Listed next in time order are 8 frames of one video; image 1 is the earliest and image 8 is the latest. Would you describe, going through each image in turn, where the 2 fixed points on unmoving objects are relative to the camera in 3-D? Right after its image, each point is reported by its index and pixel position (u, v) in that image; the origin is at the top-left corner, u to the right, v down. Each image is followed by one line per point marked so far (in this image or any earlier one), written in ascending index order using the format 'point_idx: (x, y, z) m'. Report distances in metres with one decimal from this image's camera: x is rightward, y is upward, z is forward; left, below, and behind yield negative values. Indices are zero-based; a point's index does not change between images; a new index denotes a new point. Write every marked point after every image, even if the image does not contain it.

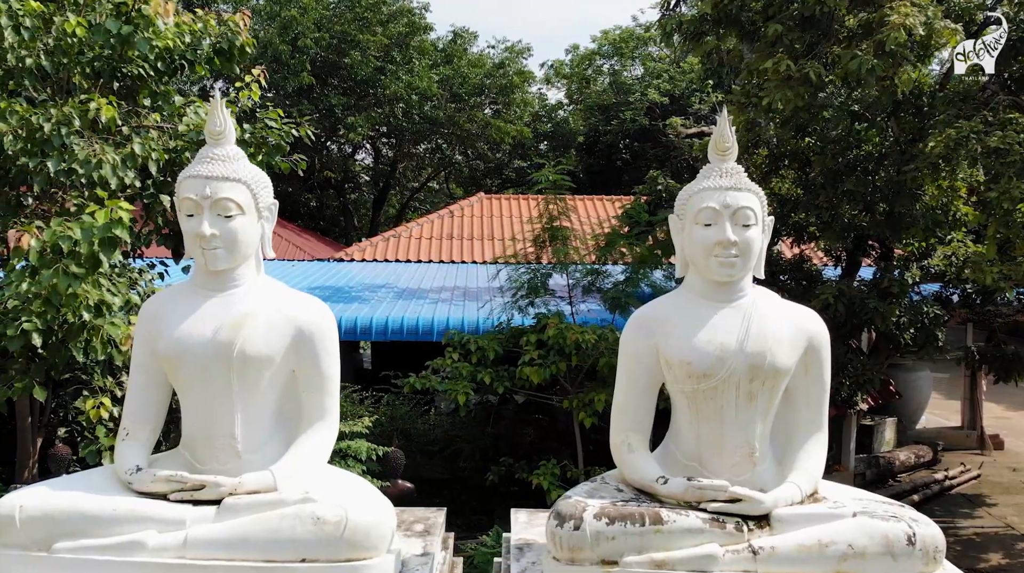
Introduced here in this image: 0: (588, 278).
0: (+0.6, 0.0, +7.1) m
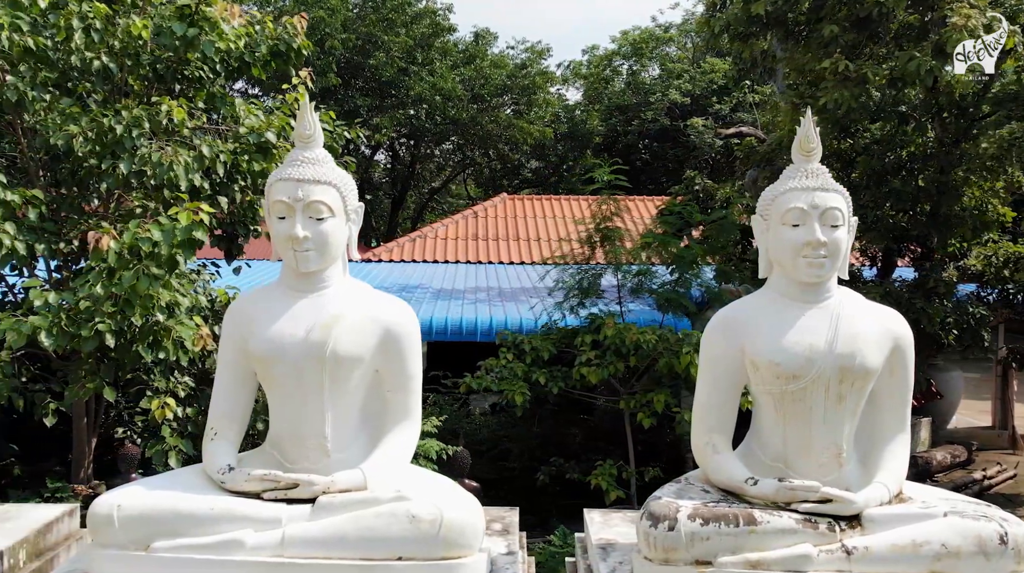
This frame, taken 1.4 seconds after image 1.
0: (+1.0, 0.0, +7.1) m
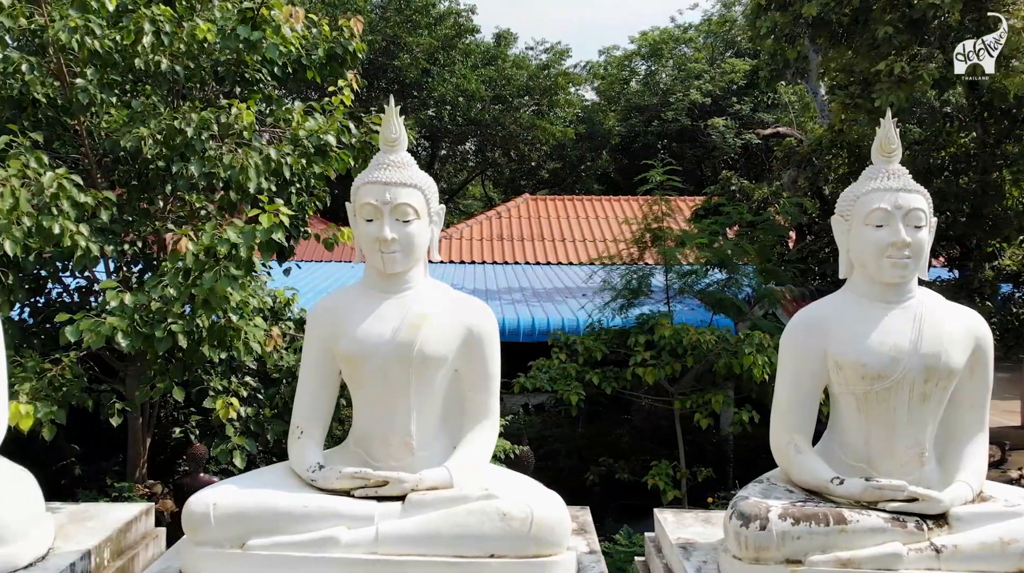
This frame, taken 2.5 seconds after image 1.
0: (+1.4, 0.0, +7.2) m
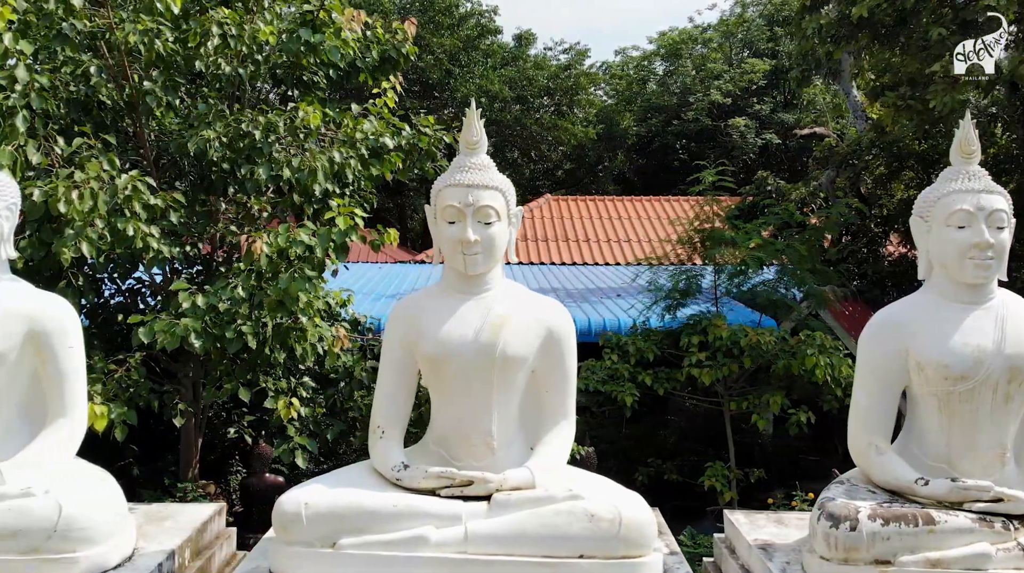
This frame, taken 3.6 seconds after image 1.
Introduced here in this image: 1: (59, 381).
0: (+1.7, 0.0, +7.2) m
1: (-2.1, -0.4, +4.2) m
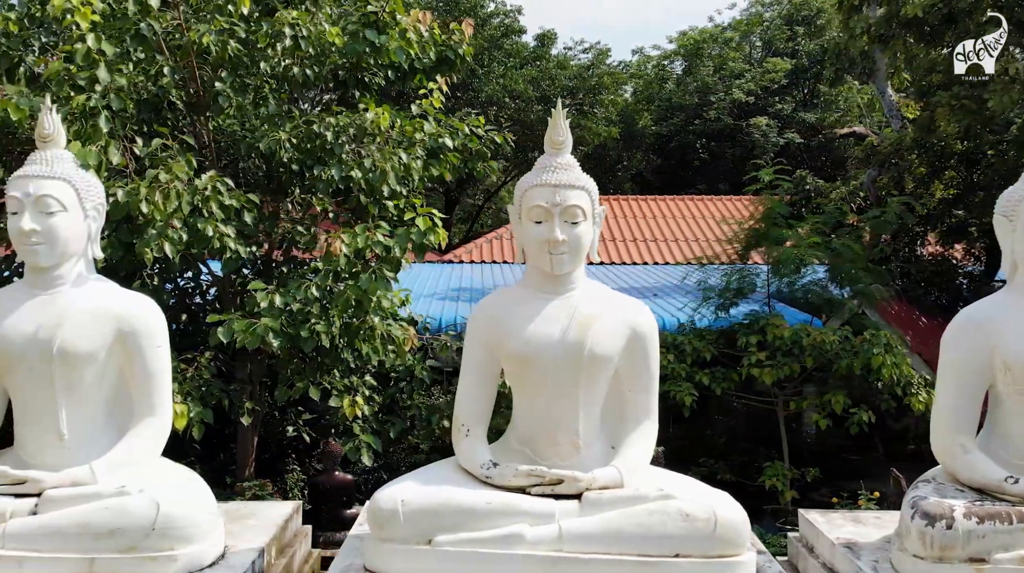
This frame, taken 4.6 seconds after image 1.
0: (+2.2, 0.0, +7.2) m
1: (-1.7, -0.4, +4.3) m
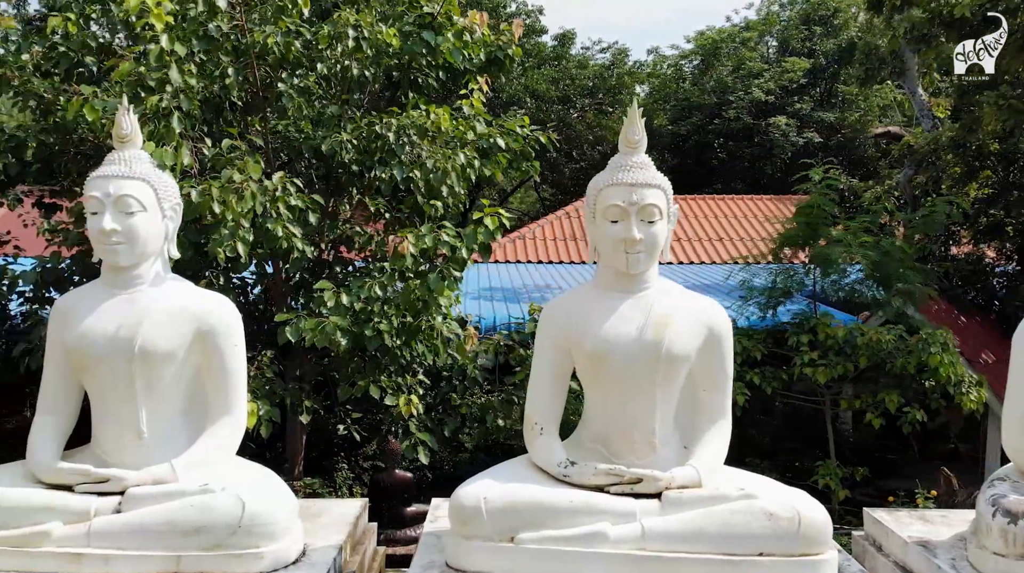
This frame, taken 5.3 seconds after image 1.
0: (+2.5, 0.0, +7.2) m
1: (-1.3, -0.4, +4.3) m
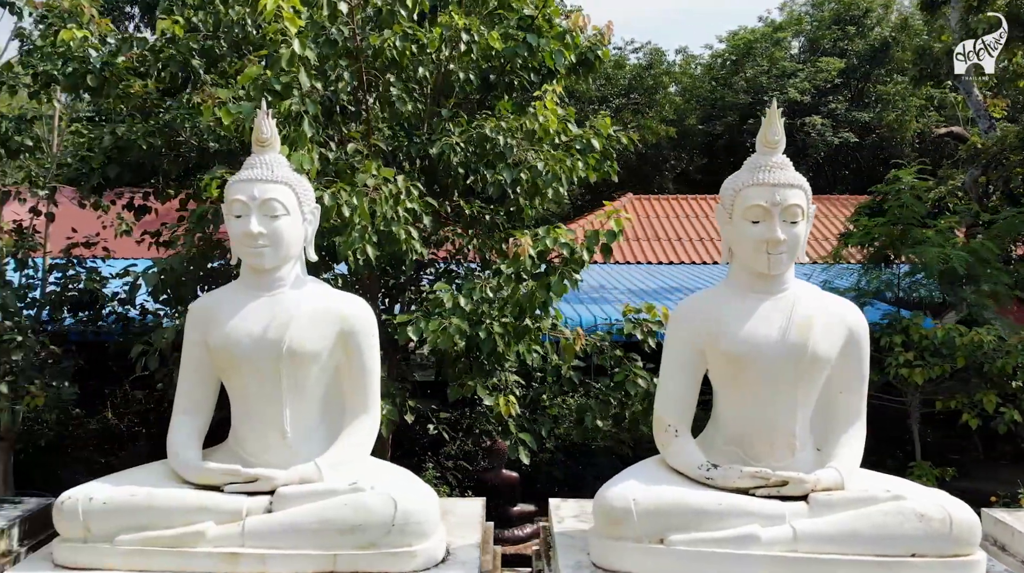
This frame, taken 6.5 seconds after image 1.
0: (+3.2, 0.0, +7.2) m
1: (-0.7, -0.4, +4.3) m
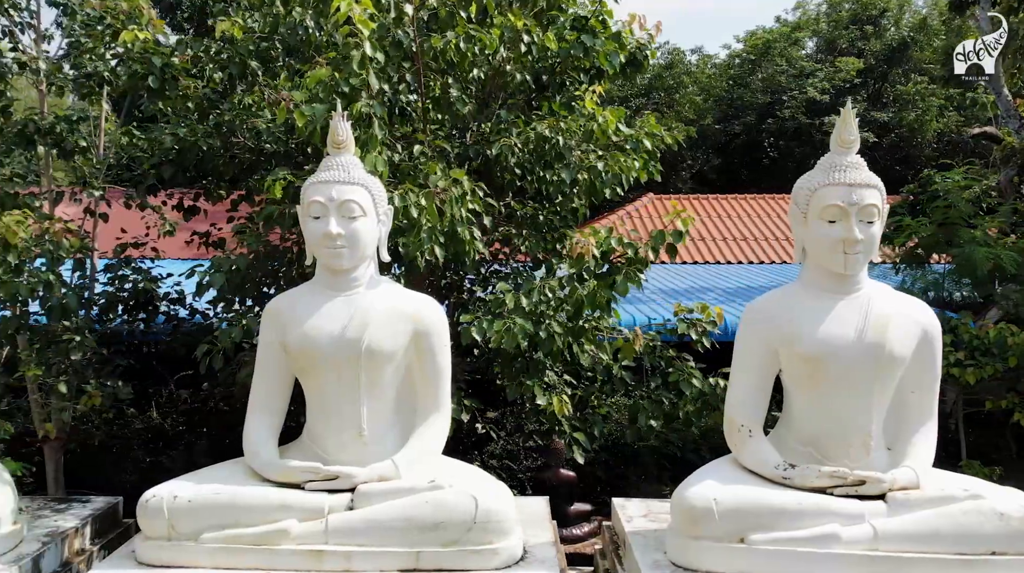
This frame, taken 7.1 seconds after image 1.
0: (+3.5, 0.0, +7.2) m
1: (-0.3, -0.4, +4.4) m
